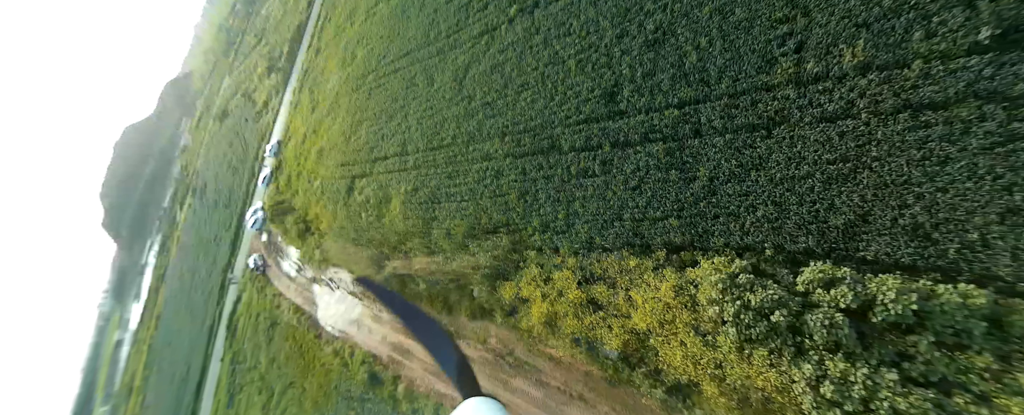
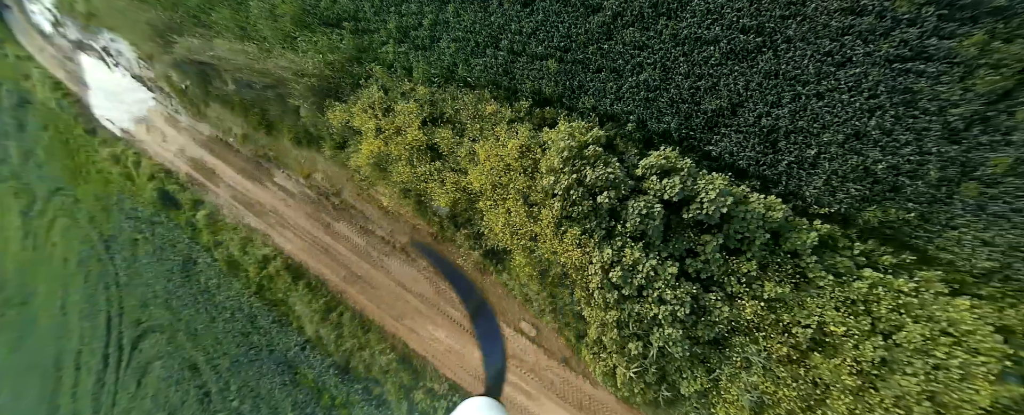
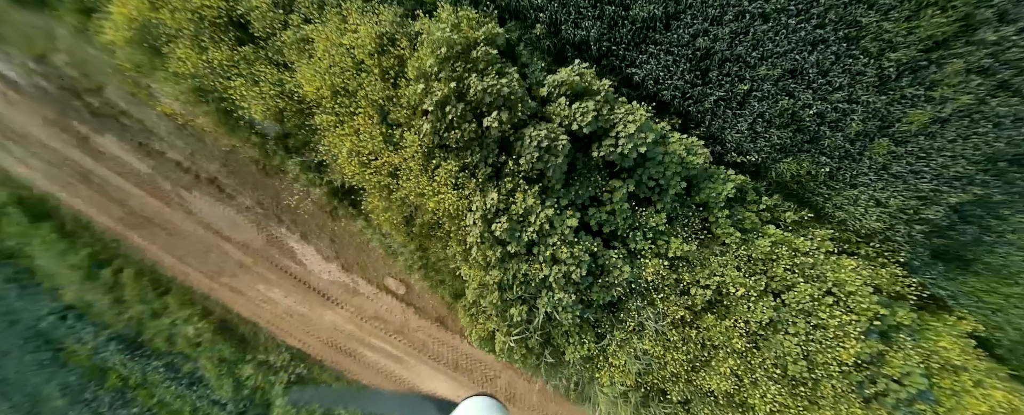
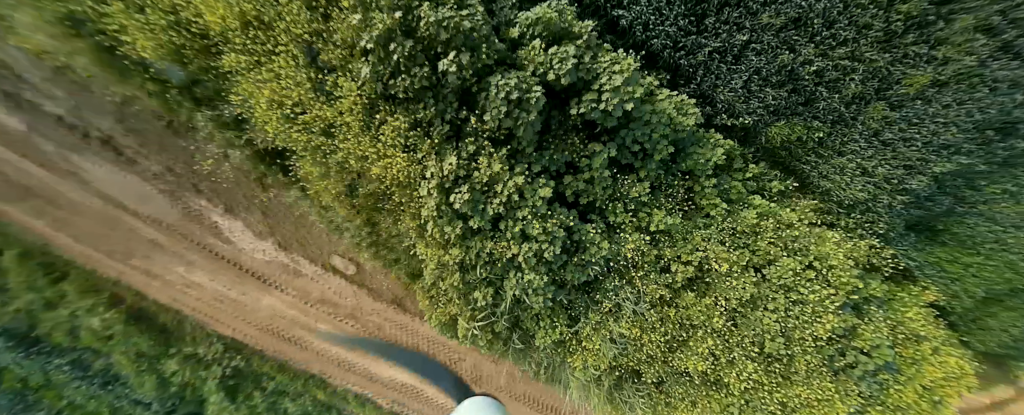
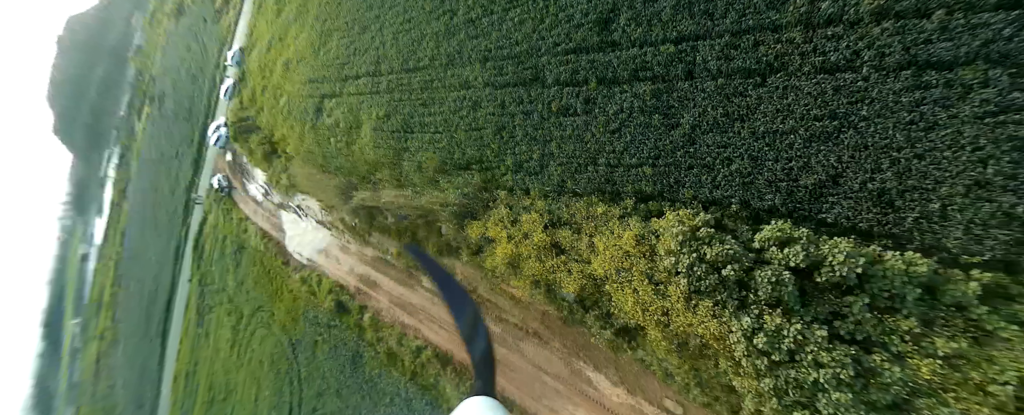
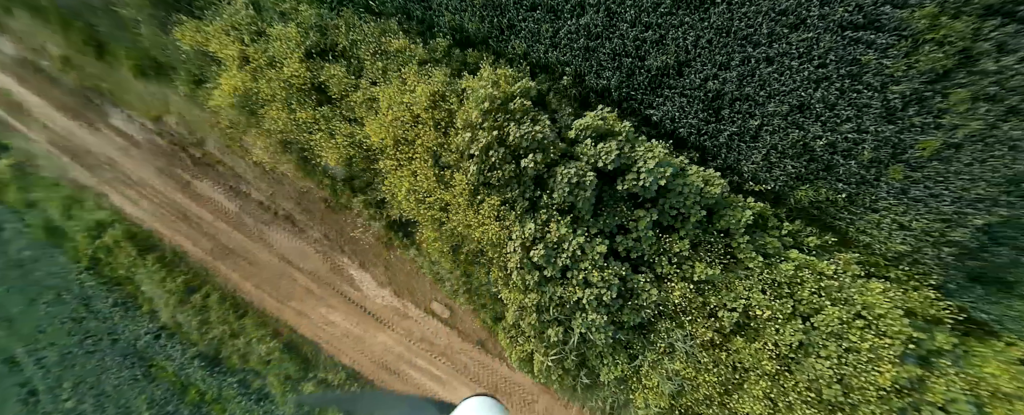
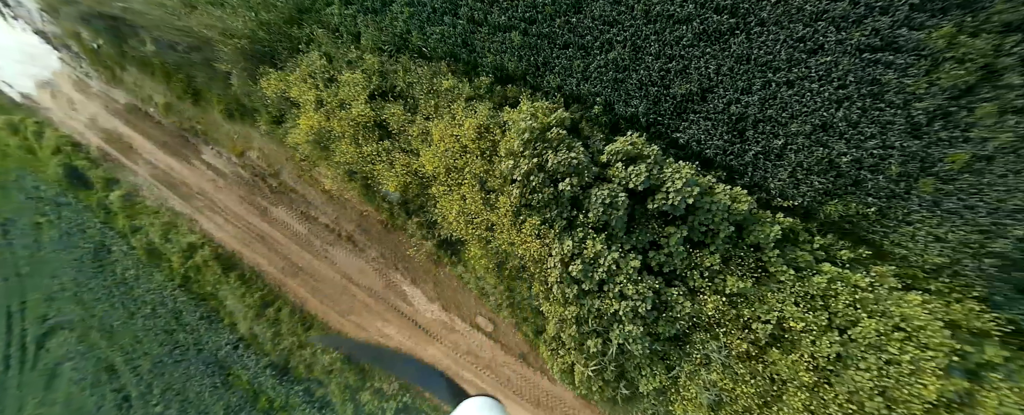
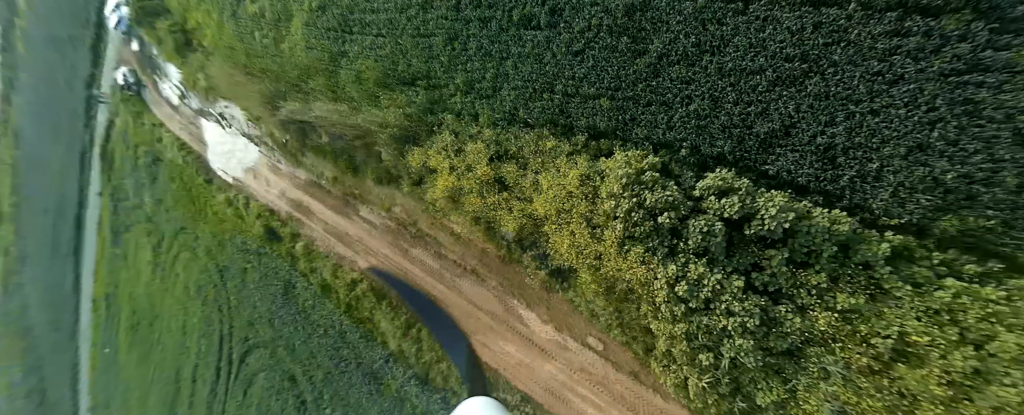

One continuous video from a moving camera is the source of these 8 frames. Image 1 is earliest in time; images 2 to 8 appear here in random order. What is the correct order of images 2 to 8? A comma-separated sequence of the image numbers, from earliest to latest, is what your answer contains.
5, 8, 2, 7, 6, 3, 4
